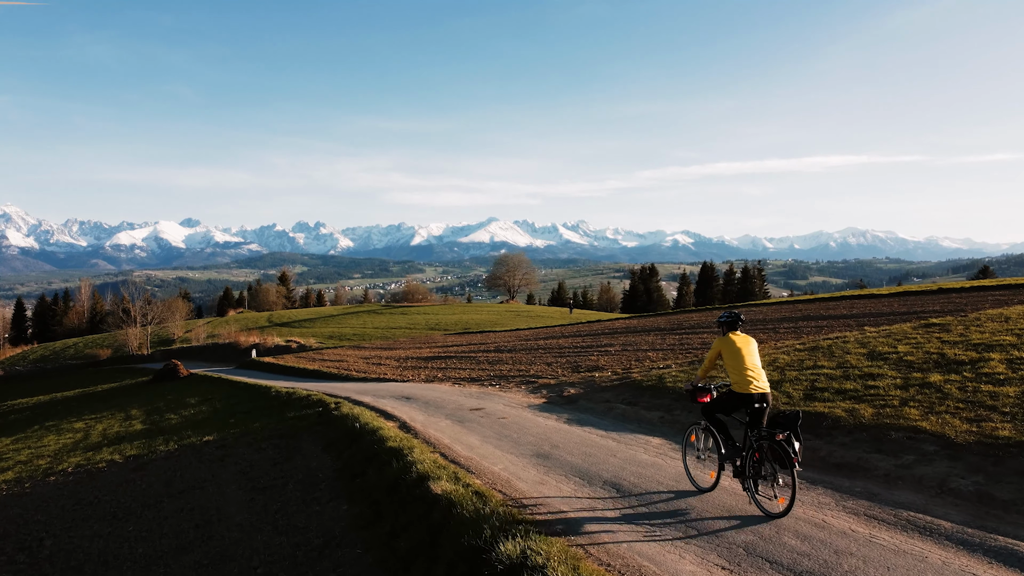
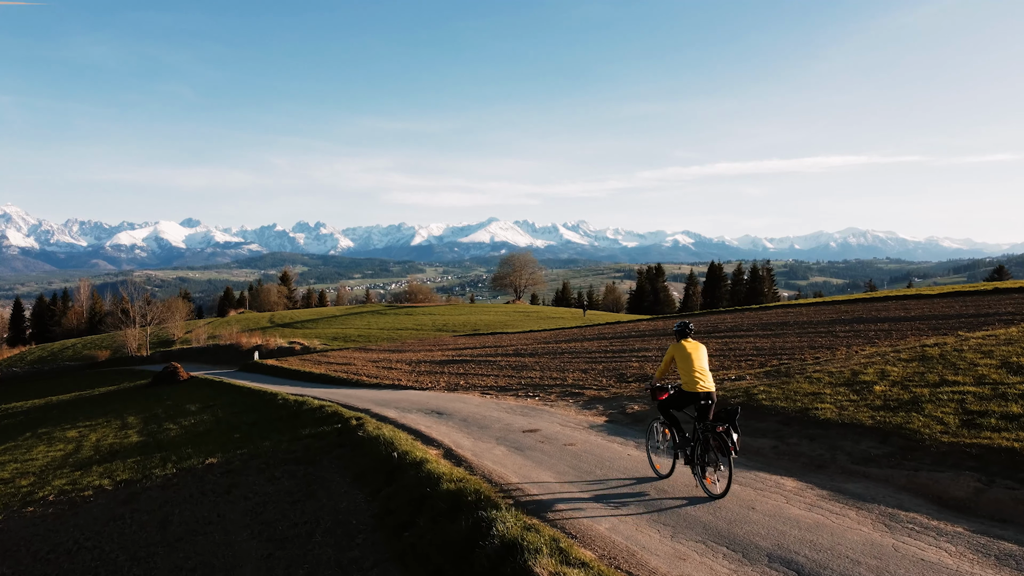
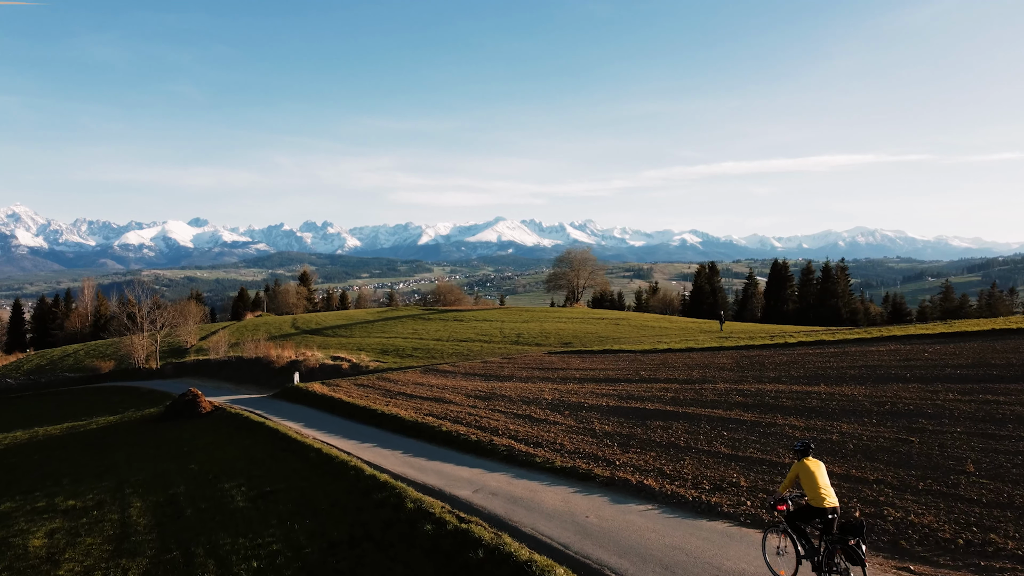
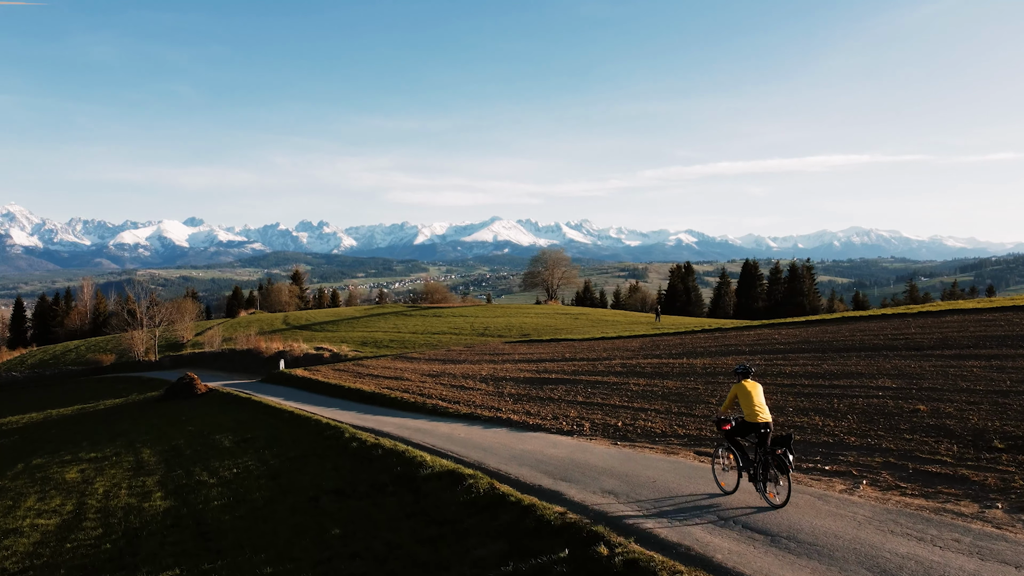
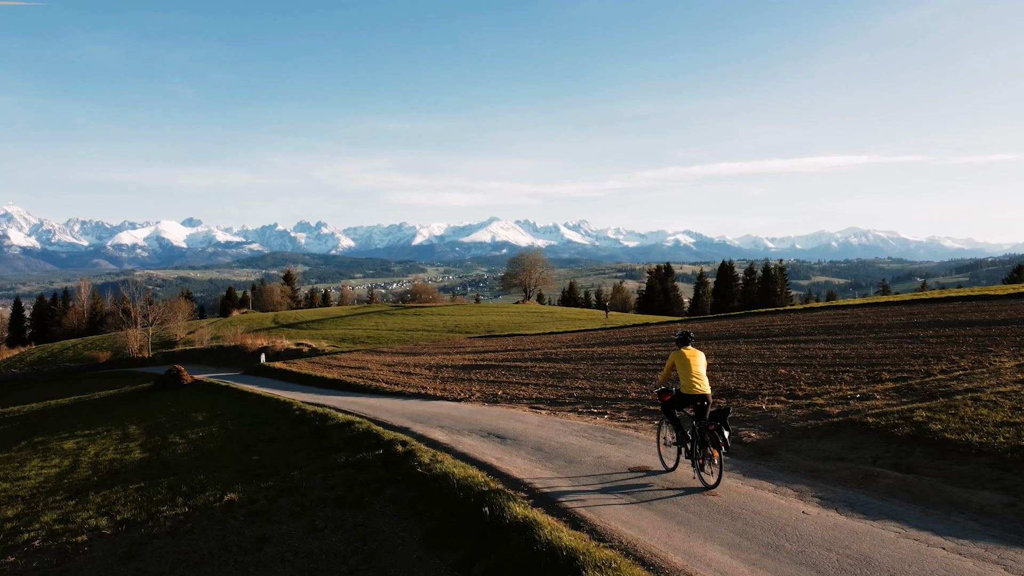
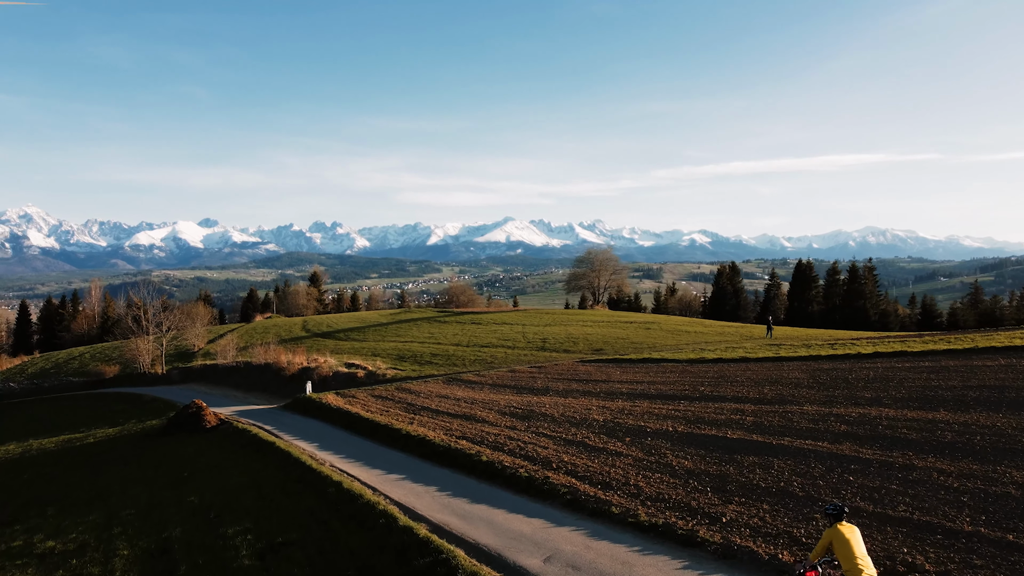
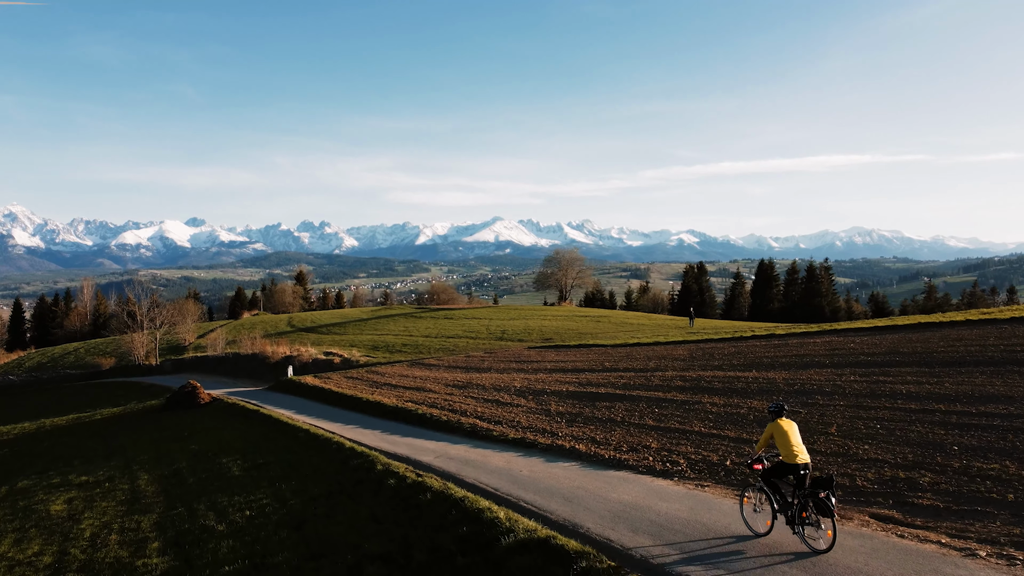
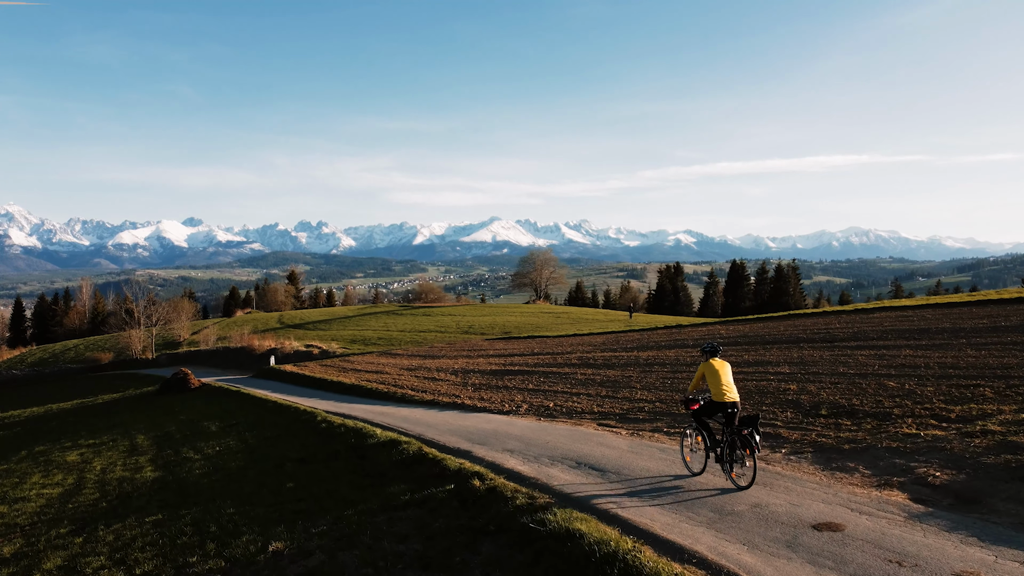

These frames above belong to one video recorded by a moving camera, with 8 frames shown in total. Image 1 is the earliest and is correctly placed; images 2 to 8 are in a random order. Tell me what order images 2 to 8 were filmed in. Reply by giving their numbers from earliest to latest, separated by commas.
2, 5, 8, 4, 7, 3, 6
